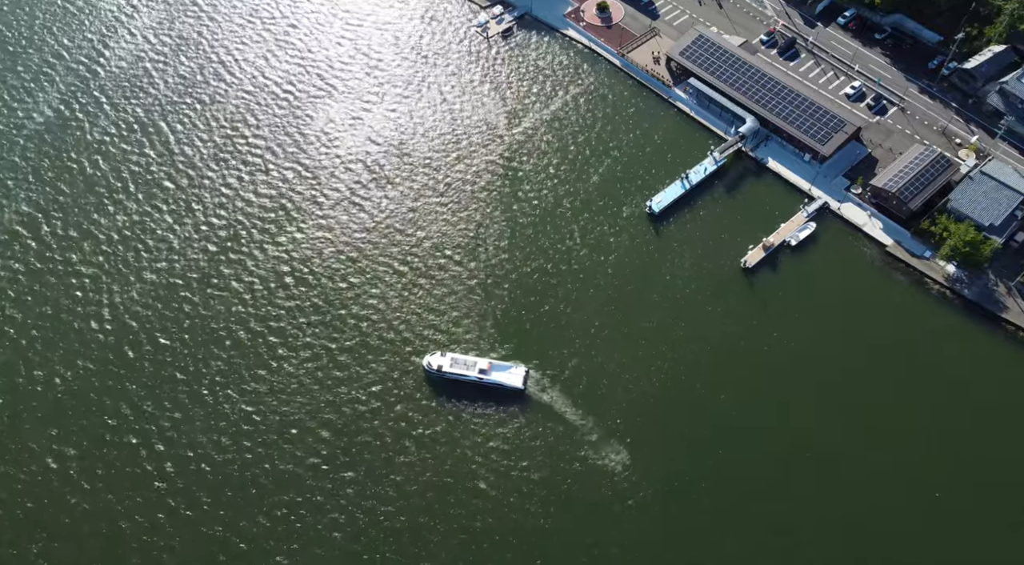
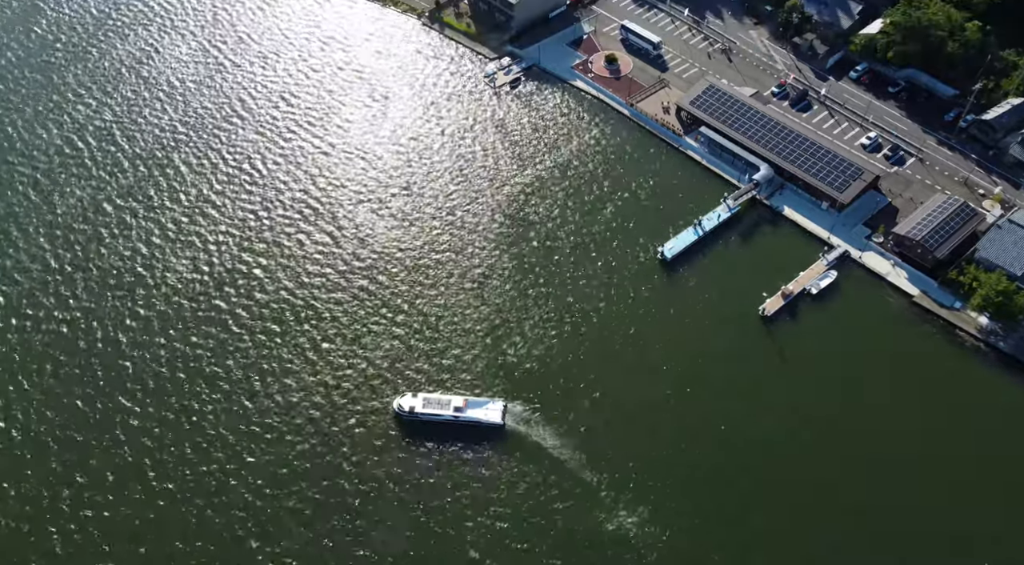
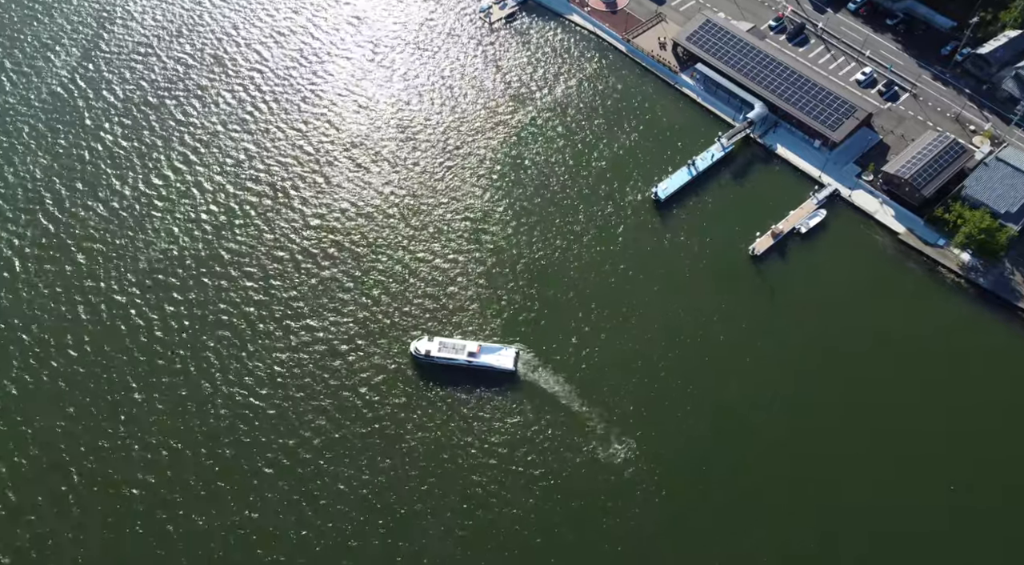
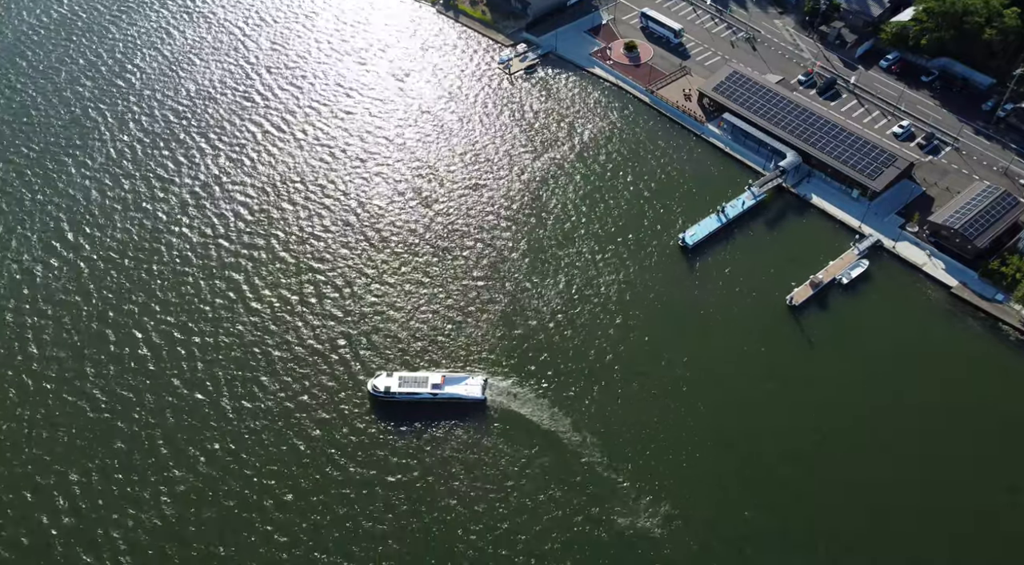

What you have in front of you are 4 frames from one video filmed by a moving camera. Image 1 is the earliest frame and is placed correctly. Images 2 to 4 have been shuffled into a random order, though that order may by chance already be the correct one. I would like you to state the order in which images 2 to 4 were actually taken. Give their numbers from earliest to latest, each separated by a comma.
3, 2, 4
